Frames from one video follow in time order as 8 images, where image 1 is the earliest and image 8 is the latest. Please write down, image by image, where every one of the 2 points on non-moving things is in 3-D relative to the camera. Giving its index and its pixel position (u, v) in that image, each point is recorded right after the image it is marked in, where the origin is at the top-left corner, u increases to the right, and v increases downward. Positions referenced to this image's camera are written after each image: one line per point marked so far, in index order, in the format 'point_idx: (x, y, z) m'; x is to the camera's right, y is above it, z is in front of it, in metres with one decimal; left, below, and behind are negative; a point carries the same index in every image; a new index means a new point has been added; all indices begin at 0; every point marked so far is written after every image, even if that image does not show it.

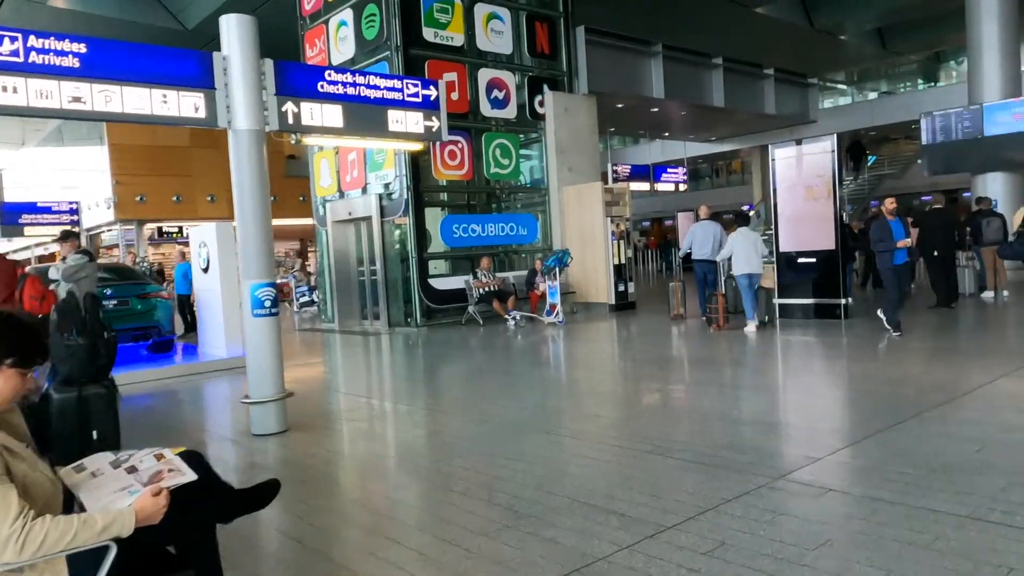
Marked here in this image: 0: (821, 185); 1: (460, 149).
0: (+4.2, +1.4, +10.5) m
1: (-0.9, +2.4, +13.0) m
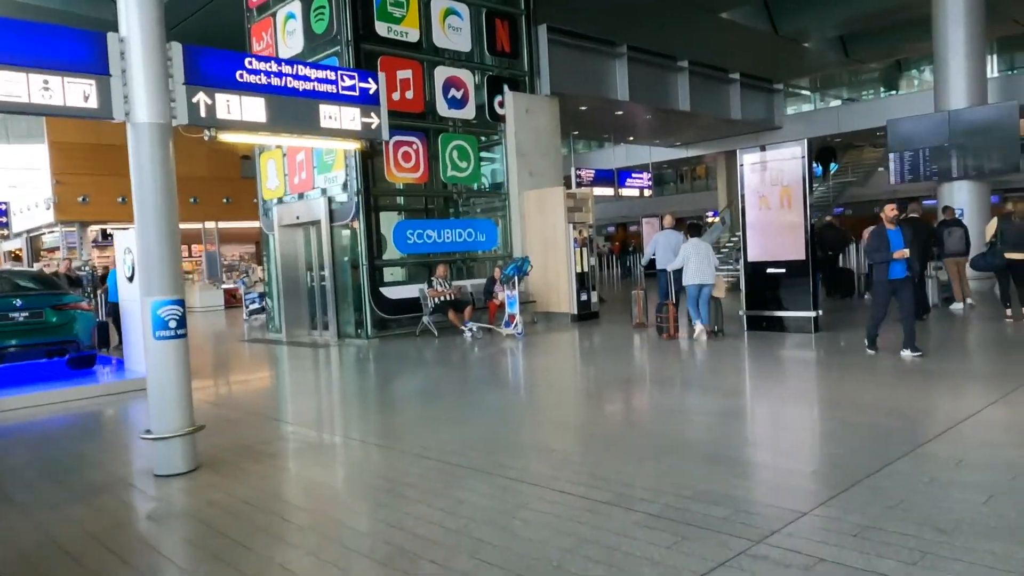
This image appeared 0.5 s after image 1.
0: (+3.7, +1.3, +10.0) m
1: (-1.6, +2.2, +12.4) m
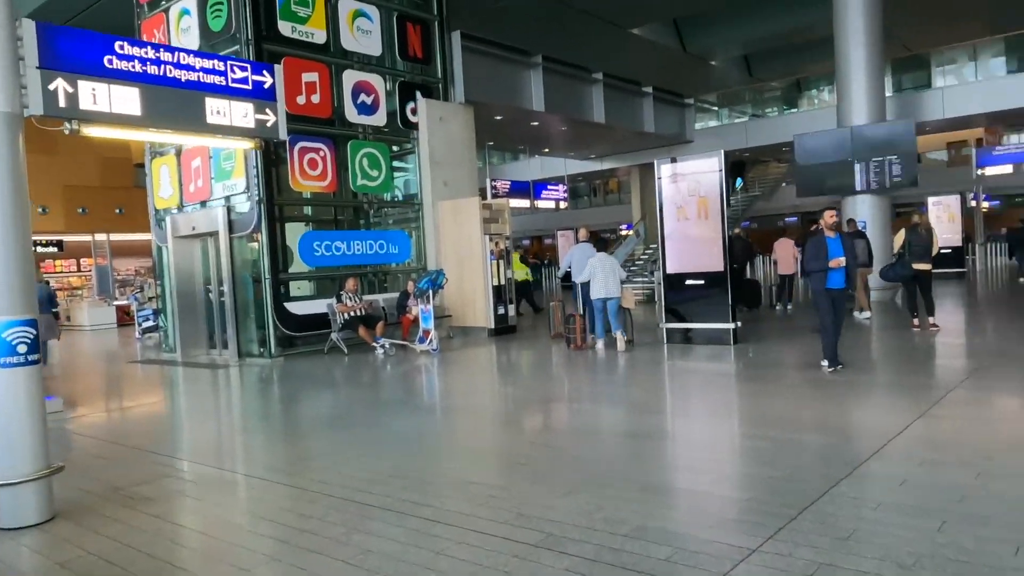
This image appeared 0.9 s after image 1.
0: (+2.5, +1.1, +10.0) m
1: (-2.9, +2.0, +11.7) m
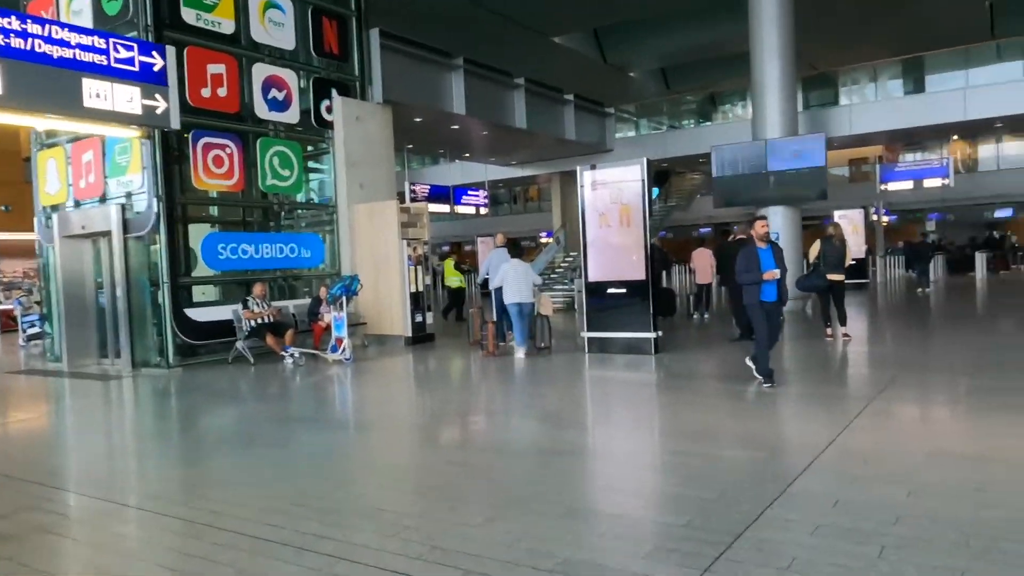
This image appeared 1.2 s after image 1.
0: (+1.5, +1.0, +9.9) m
1: (-4.1, +1.9, +11.0) m
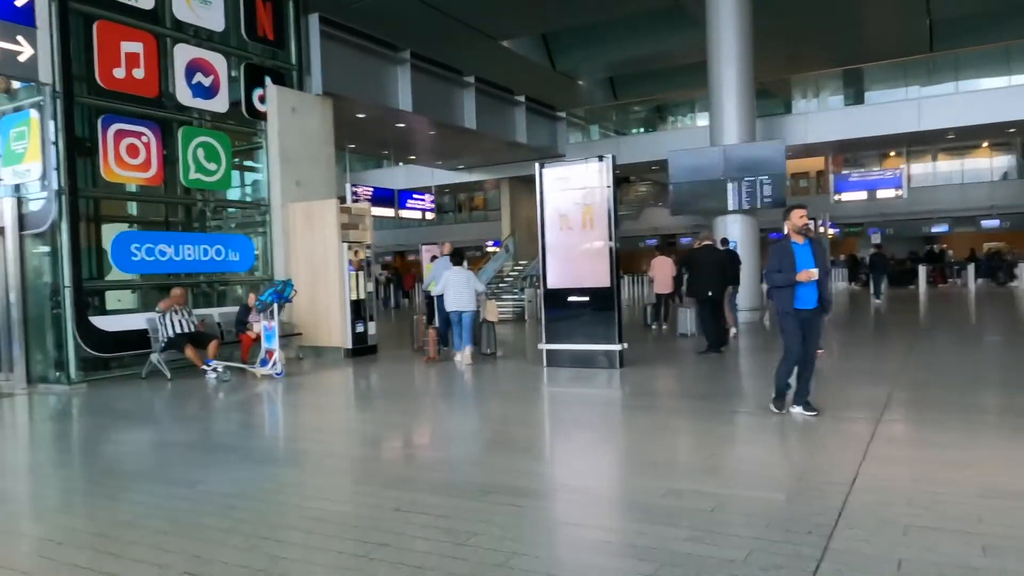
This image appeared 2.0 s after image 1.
0: (+0.9, +0.9, +9.1) m
1: (-4.8, +1.9, +9.8) m
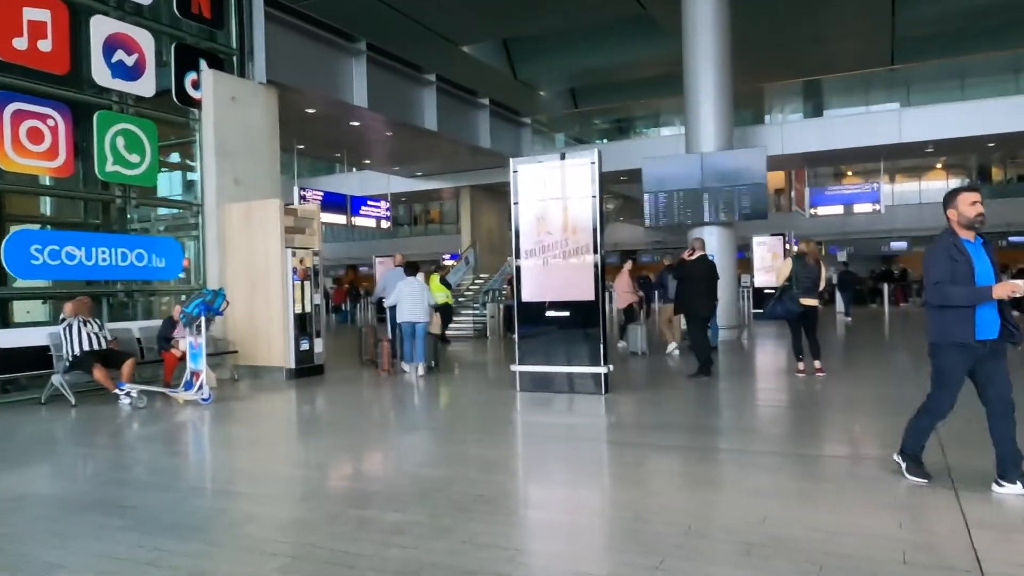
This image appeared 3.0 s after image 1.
0: (+0.6, +0.8, +8.0) m
1: (-5.1, +1.8, +8.4) m
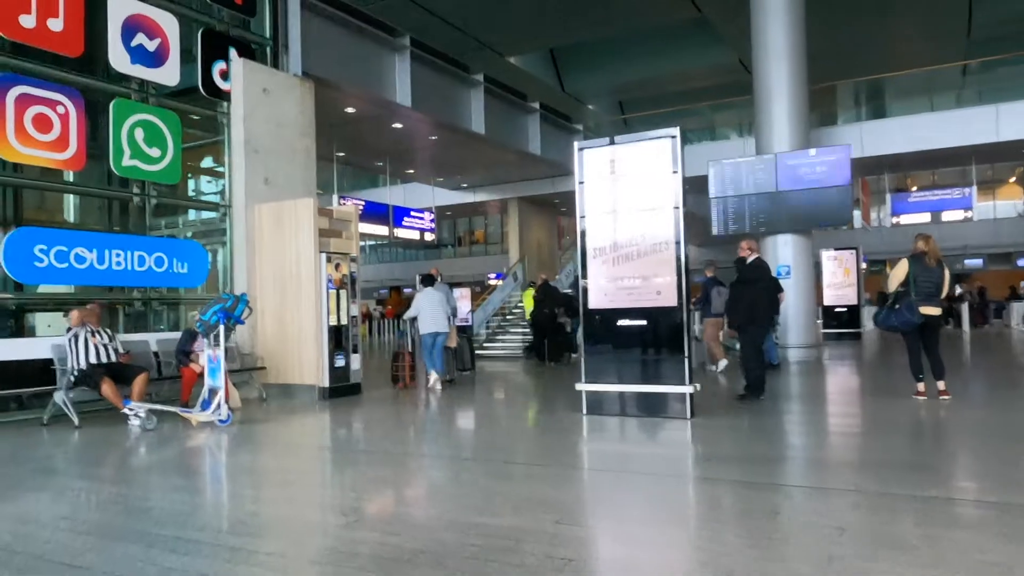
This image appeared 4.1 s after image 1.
0: (+1.2, +0.7, +6.8) m
1: (-4.5, +1.7, +7.6) m
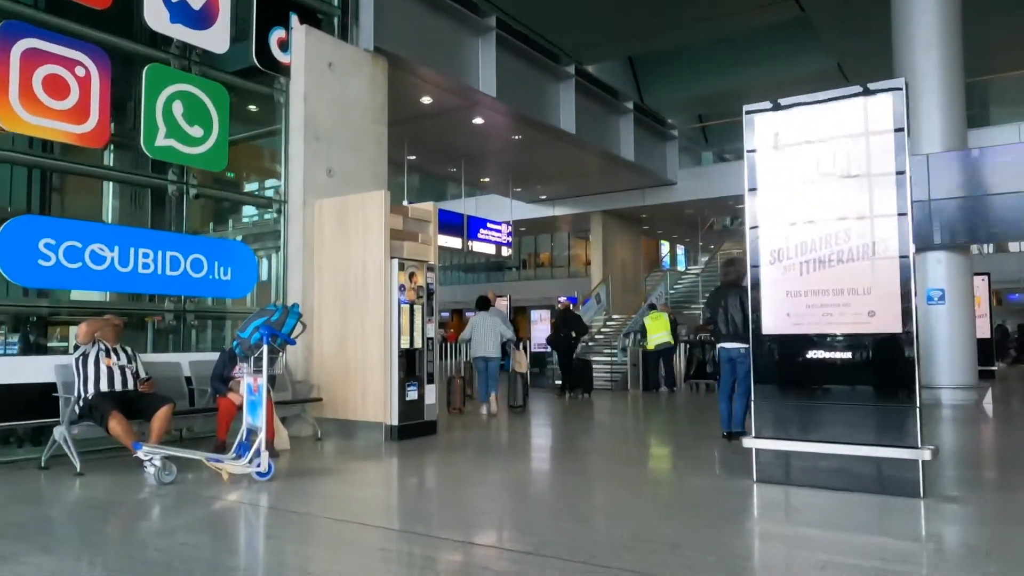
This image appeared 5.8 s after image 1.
0: (+2.1, +0.6, +4.9) m
1: (-3.4, +1.6, +6.2) m
